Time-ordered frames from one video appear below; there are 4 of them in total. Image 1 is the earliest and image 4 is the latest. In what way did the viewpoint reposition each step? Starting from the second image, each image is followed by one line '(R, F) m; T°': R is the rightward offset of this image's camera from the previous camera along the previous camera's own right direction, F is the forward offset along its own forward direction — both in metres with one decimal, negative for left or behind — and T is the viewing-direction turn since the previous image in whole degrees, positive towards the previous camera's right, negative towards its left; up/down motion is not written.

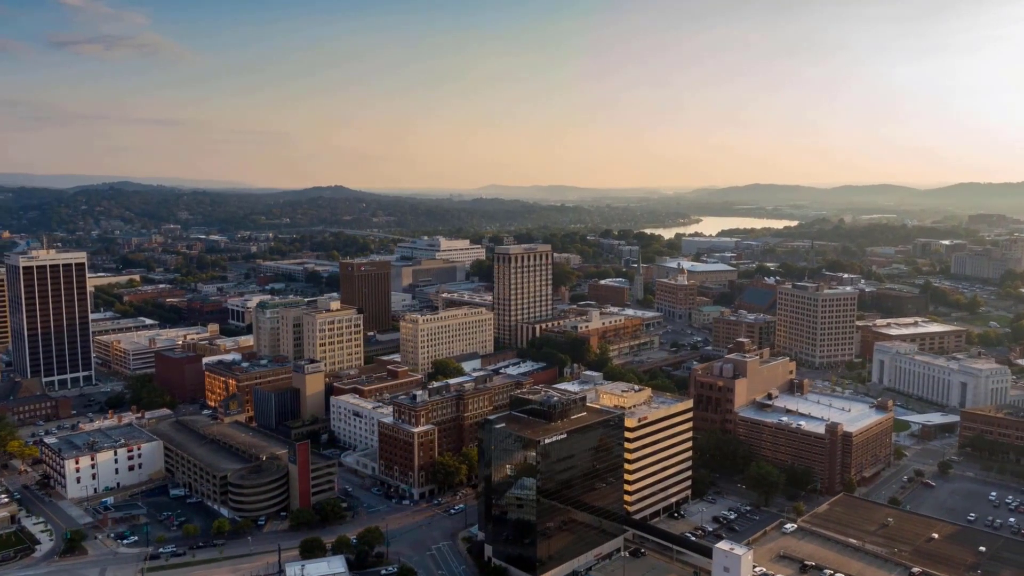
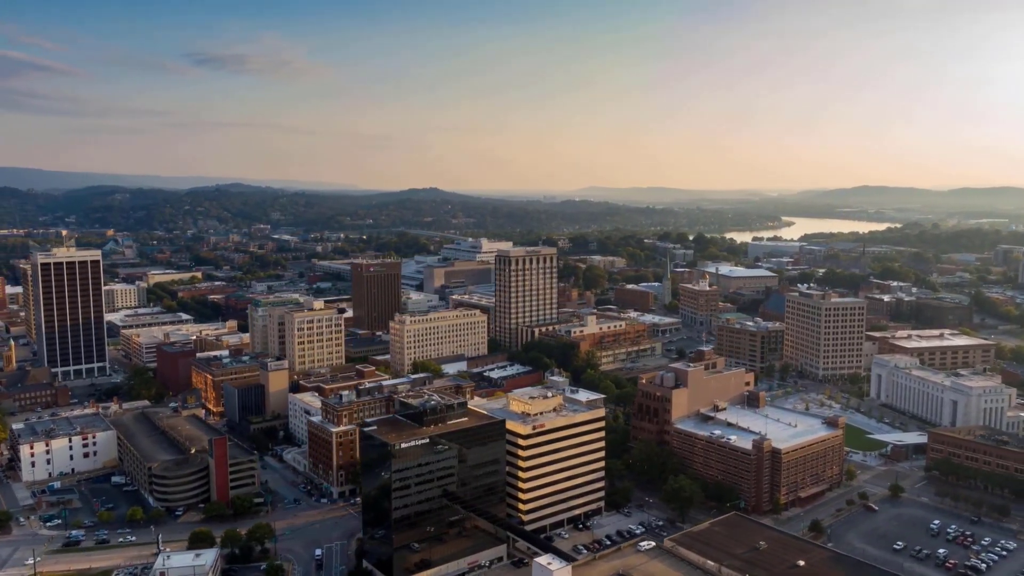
(+10.1, +0.9) m; -7°
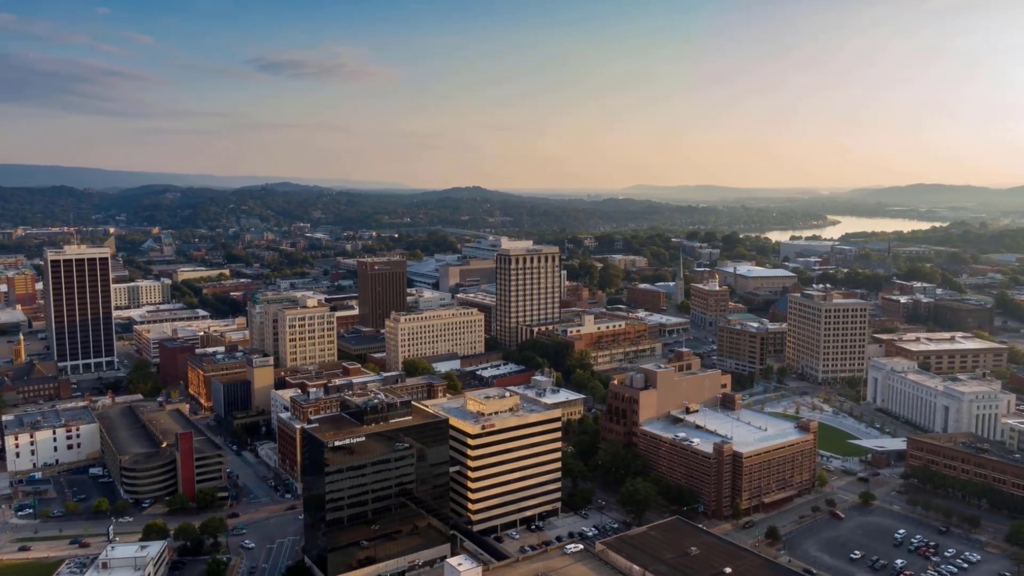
(+4.8, +0.3) m; -3°
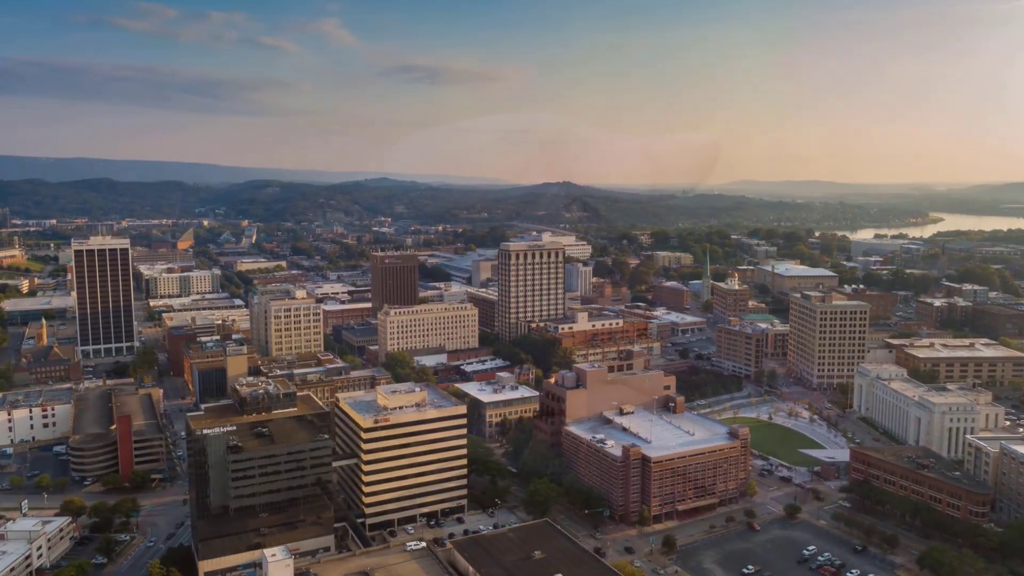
(+10.0, +1.0) m; -7°
